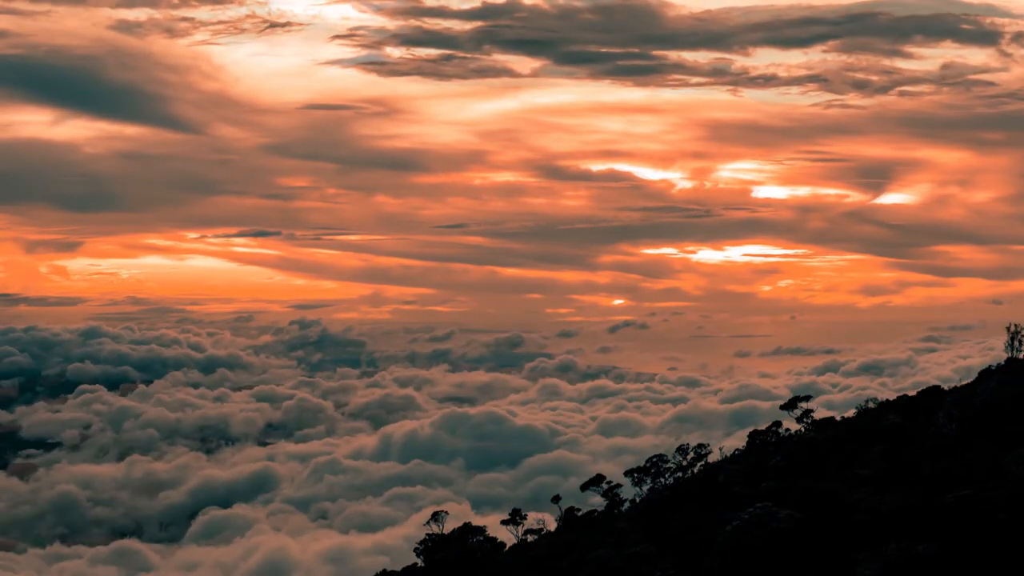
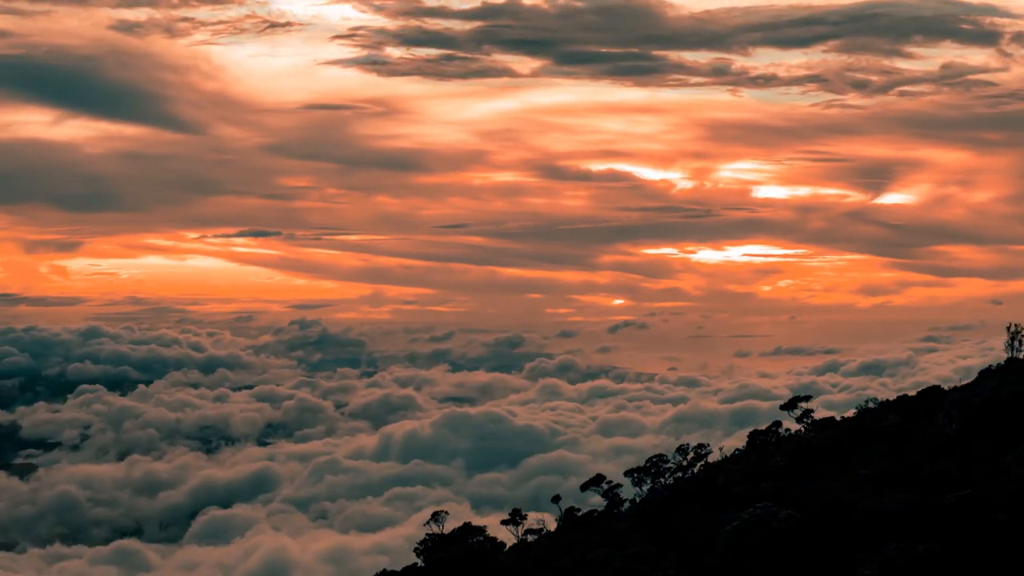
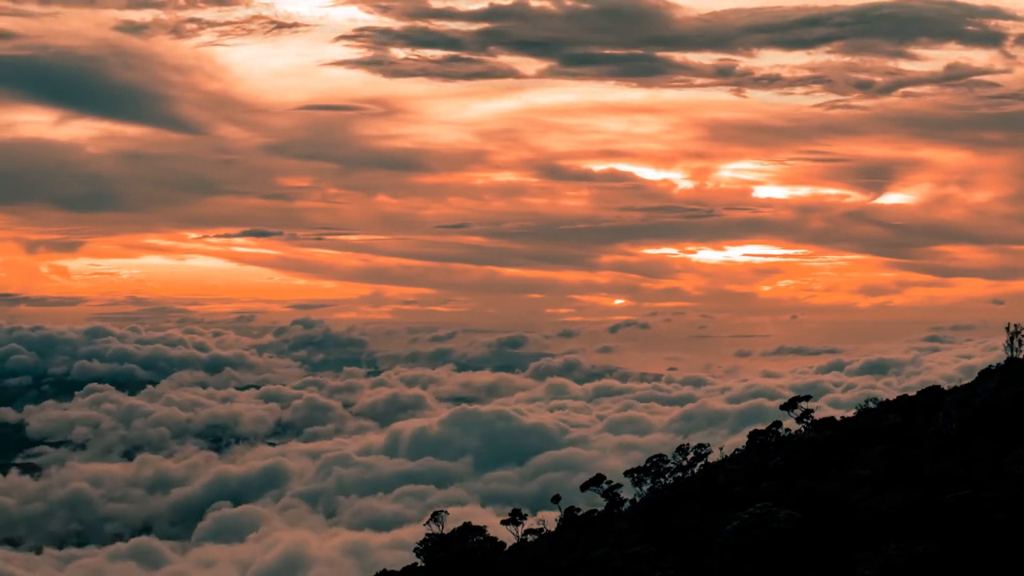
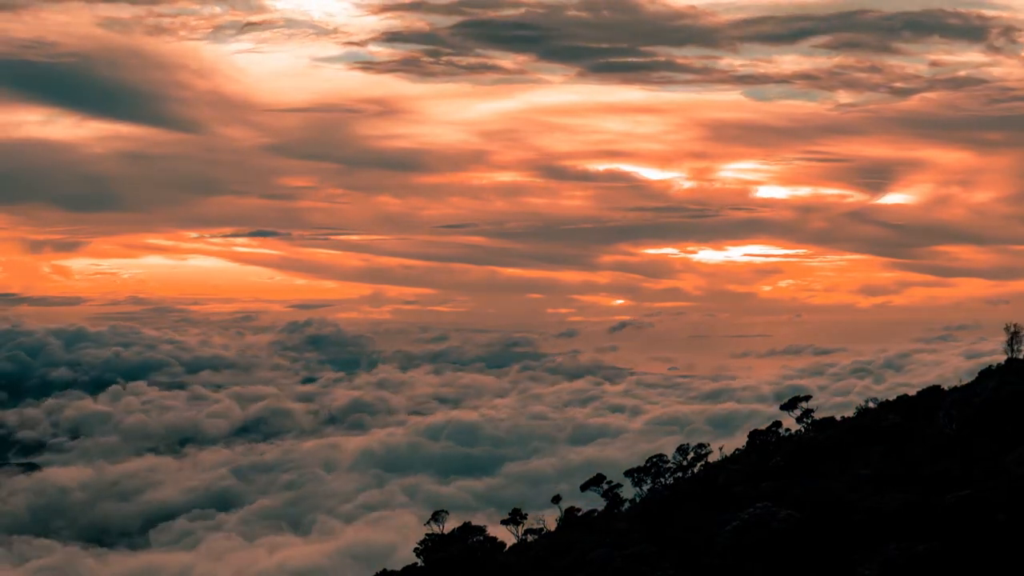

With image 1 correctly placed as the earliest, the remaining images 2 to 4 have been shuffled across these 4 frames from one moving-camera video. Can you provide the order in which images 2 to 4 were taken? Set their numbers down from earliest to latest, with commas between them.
3, 4, 2
